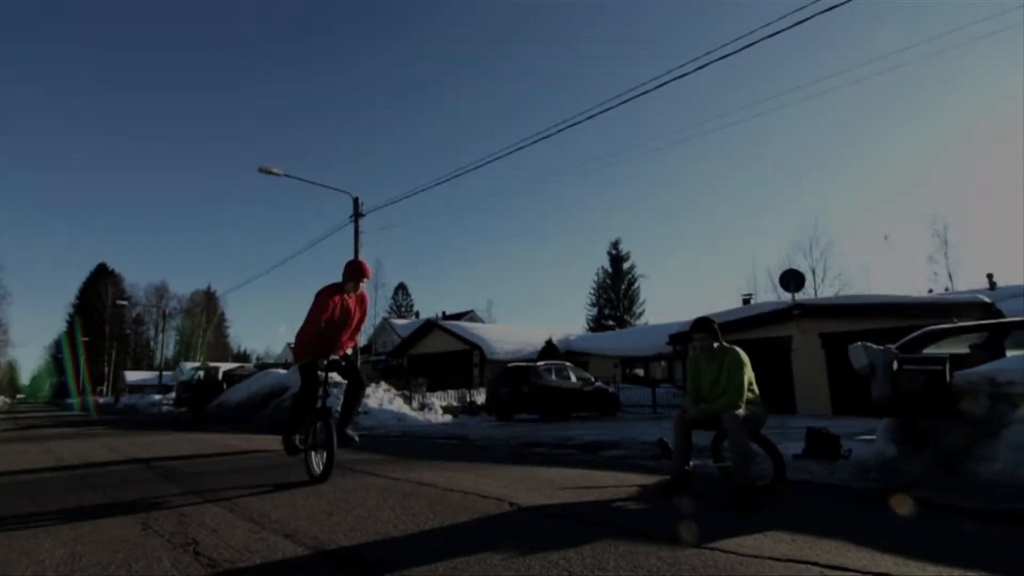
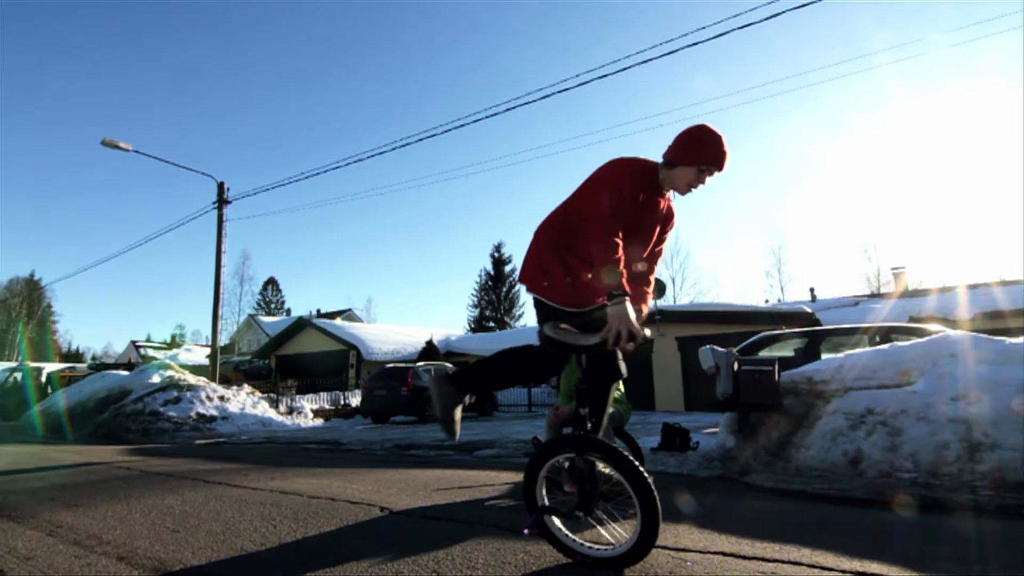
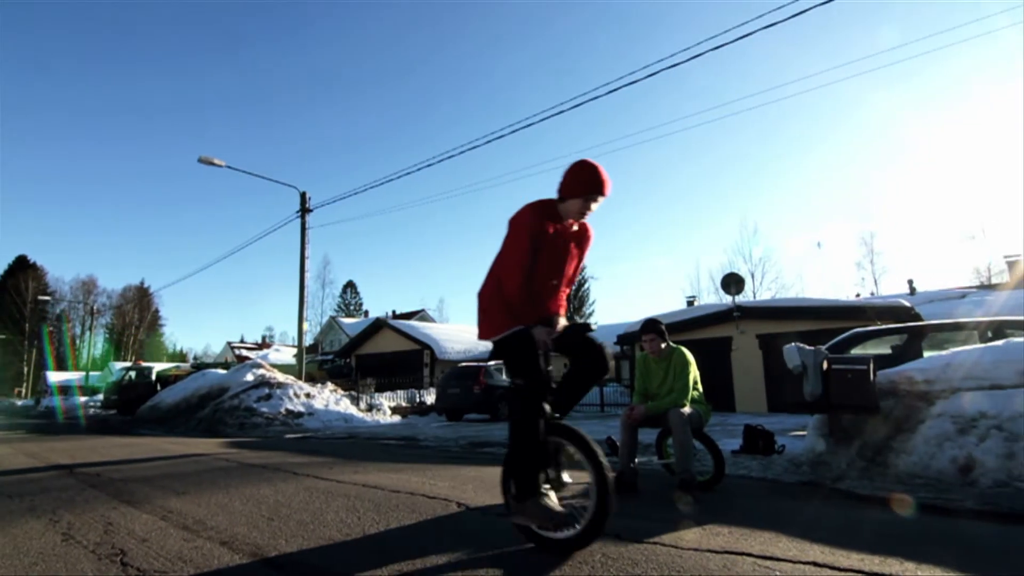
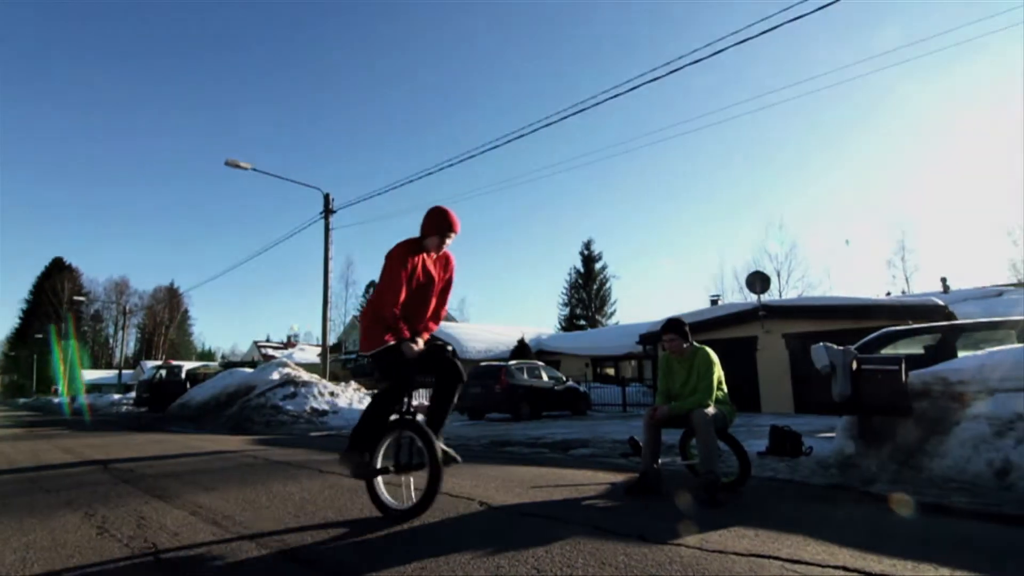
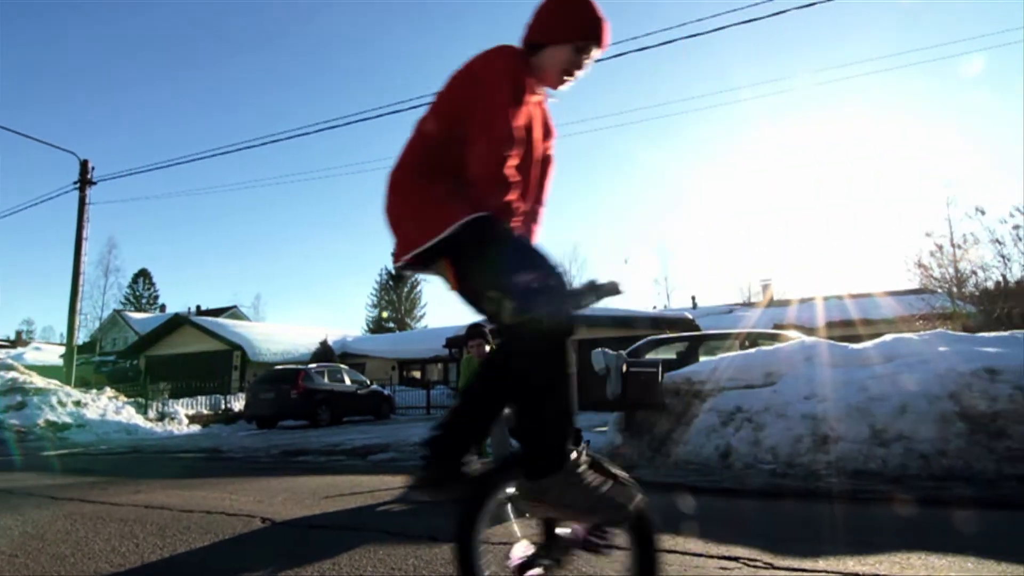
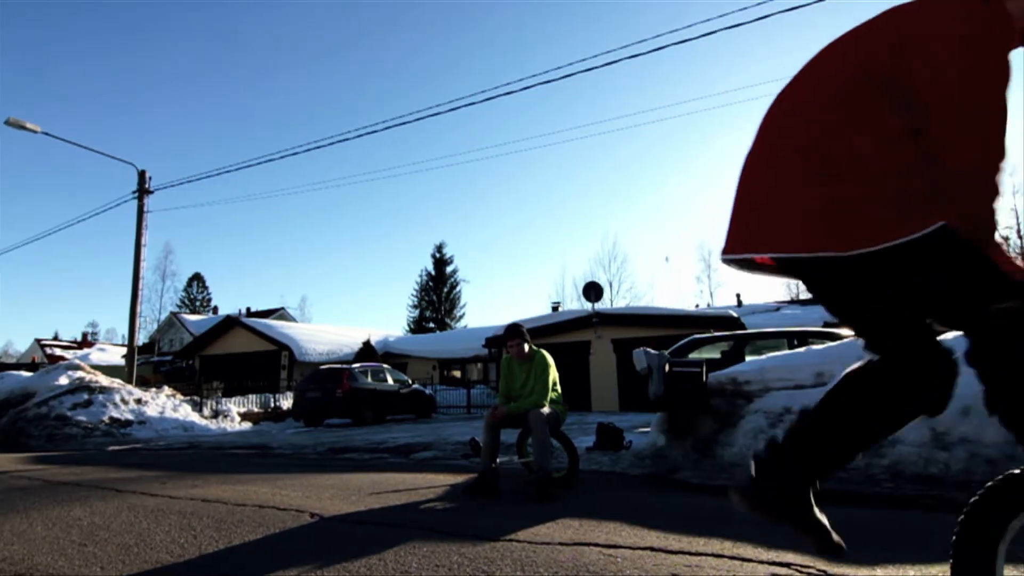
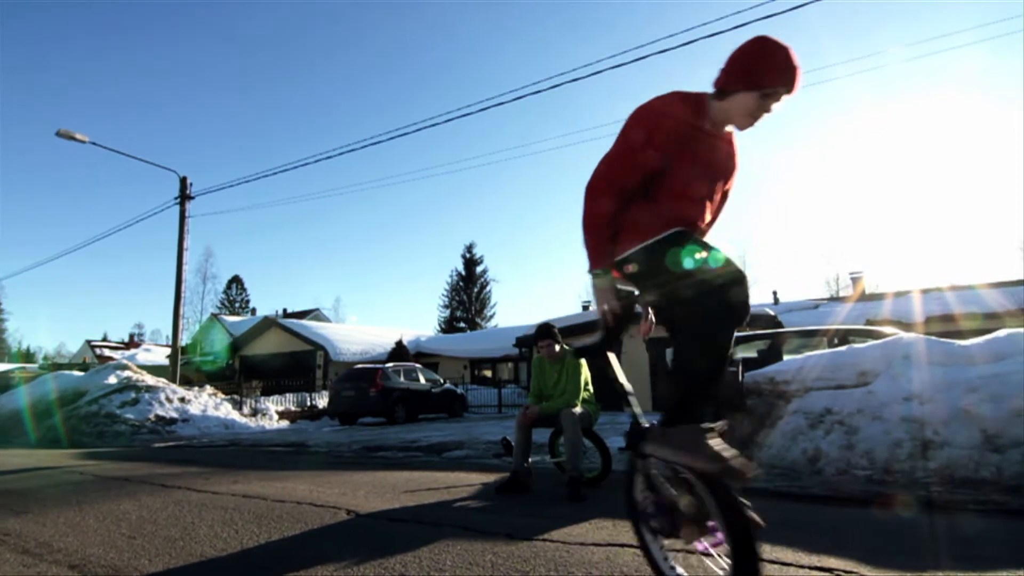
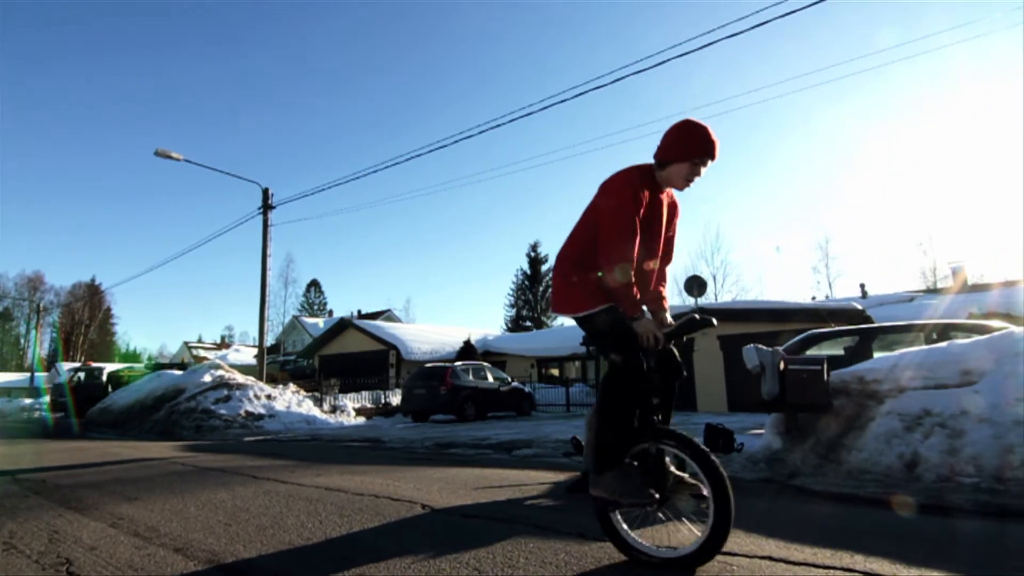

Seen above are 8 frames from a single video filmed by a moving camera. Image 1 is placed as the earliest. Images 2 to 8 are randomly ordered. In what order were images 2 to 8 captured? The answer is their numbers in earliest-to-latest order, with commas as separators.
4, 3, 8, 2, 7, 6, 5
